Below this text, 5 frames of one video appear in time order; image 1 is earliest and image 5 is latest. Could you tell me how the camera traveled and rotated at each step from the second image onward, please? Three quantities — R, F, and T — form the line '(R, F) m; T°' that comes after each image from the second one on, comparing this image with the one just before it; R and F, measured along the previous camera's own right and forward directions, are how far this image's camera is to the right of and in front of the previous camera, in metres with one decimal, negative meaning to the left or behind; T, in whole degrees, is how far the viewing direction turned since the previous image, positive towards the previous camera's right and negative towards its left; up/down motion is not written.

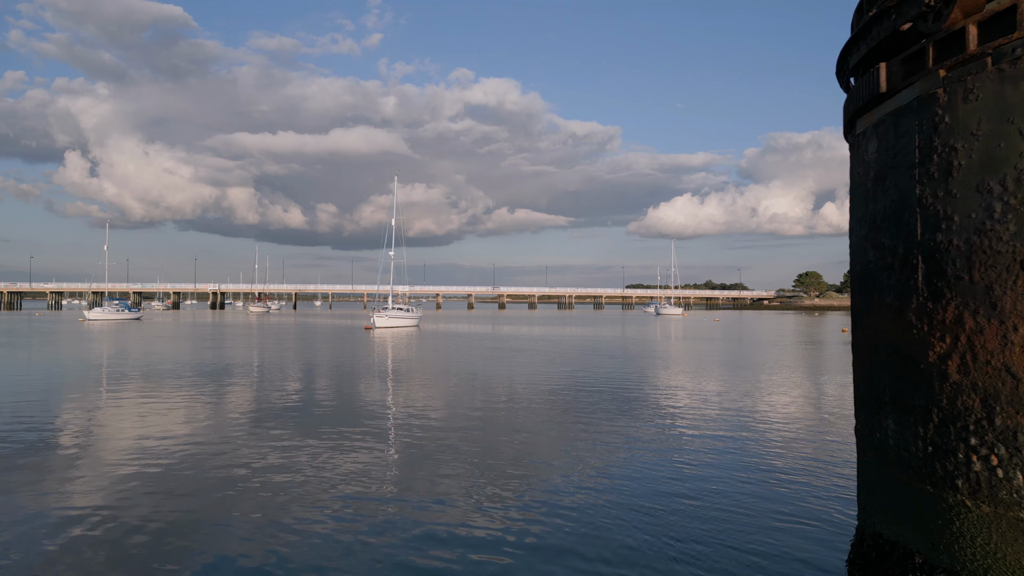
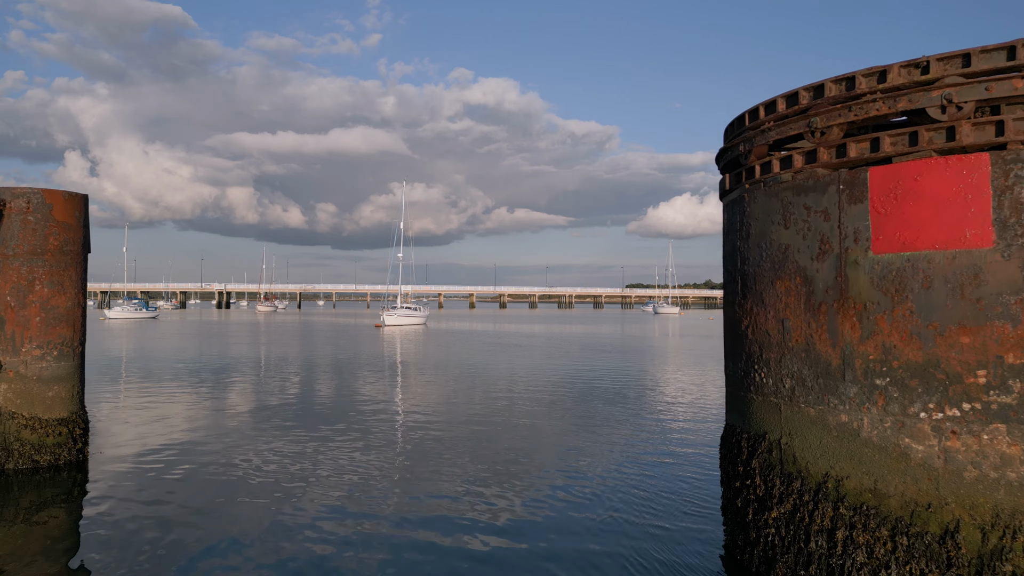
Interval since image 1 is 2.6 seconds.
(-0.2, -3.2) m; 0°
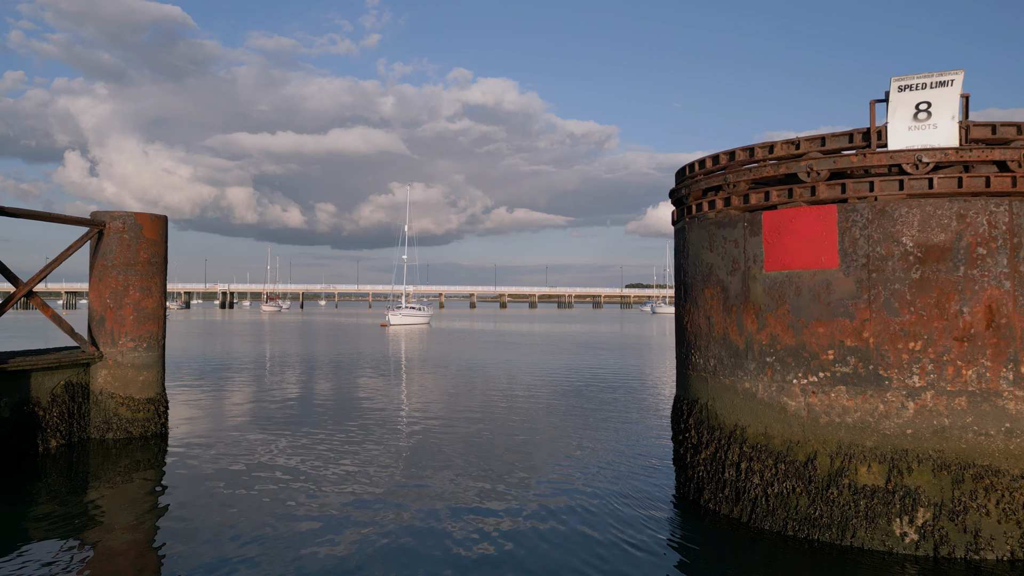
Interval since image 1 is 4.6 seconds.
(-0.1, -2.4) m; 0°
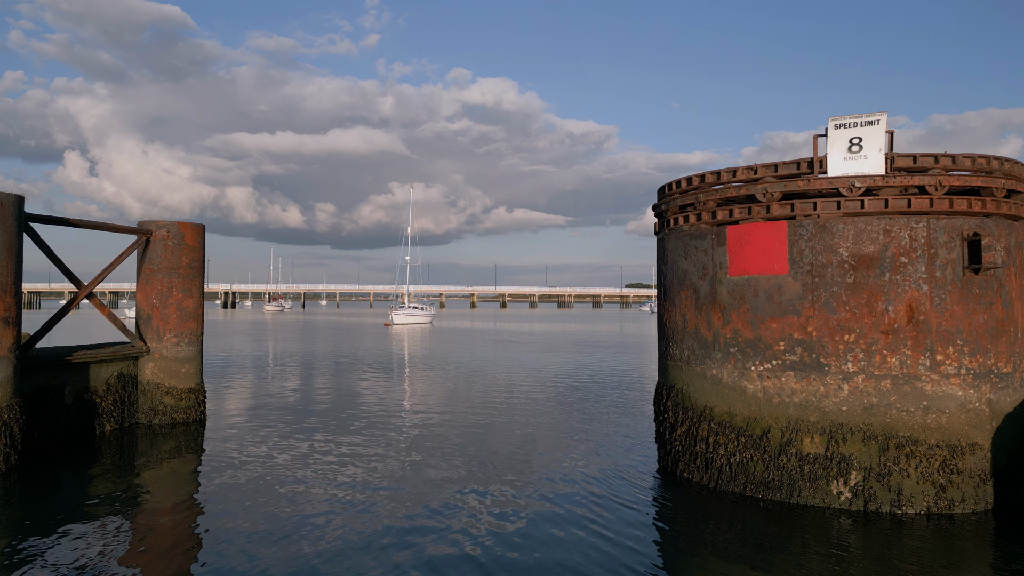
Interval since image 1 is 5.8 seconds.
(-0.1, -1.5) m; 0°
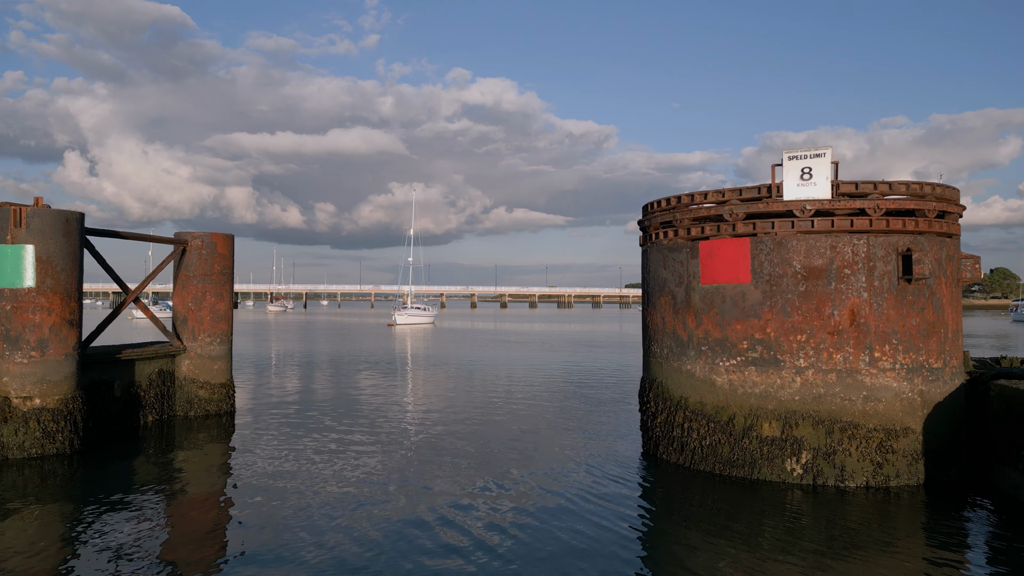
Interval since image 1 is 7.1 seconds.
(0.0, -1.5) m; 0°
